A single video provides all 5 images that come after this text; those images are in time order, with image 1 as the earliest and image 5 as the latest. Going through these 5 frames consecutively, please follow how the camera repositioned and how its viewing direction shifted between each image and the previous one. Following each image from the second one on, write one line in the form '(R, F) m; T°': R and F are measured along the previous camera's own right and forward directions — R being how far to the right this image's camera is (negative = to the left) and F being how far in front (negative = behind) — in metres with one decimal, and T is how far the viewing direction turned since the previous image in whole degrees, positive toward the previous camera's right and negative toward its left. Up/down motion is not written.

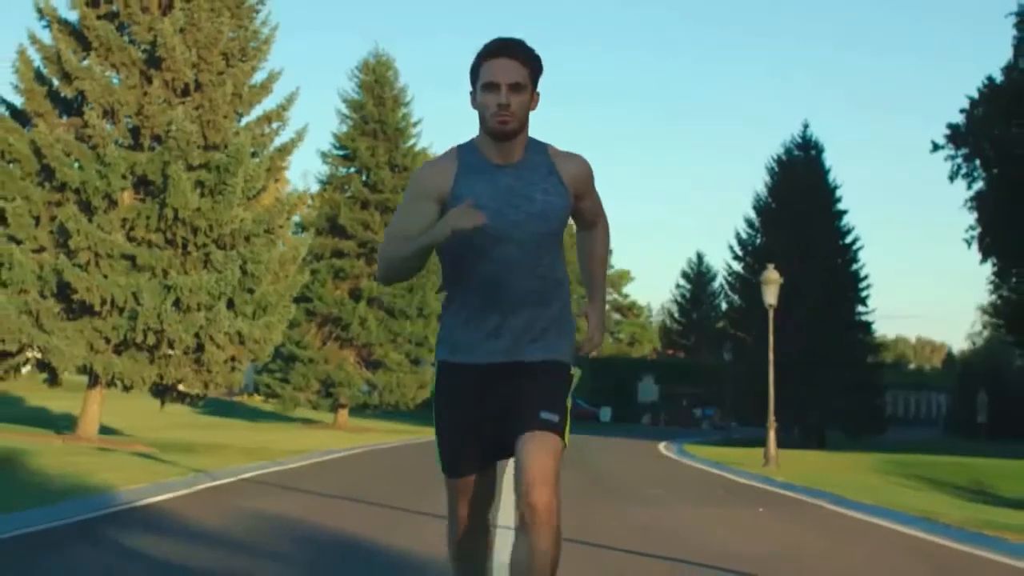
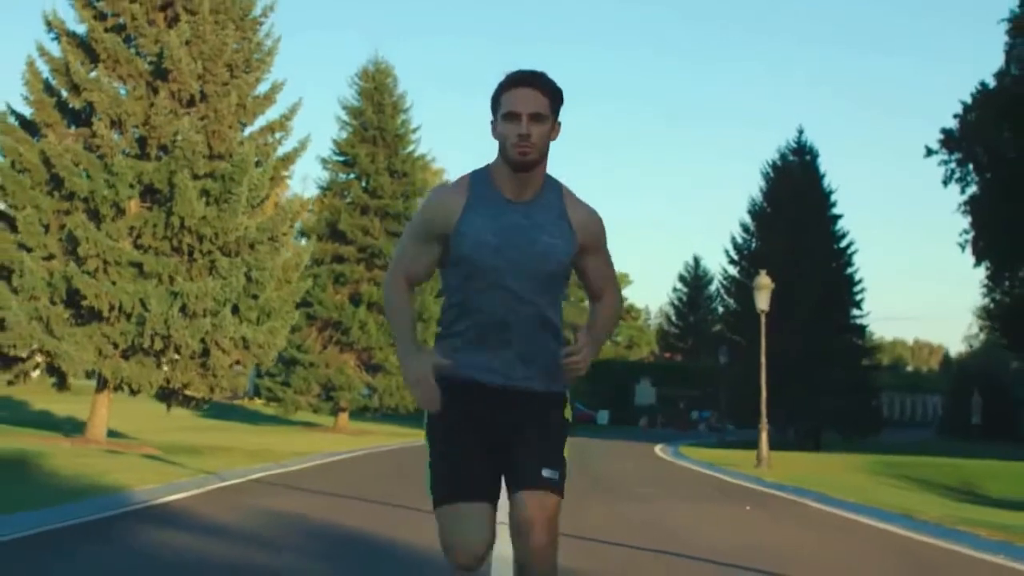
(0.0, -0.7) m; 0°
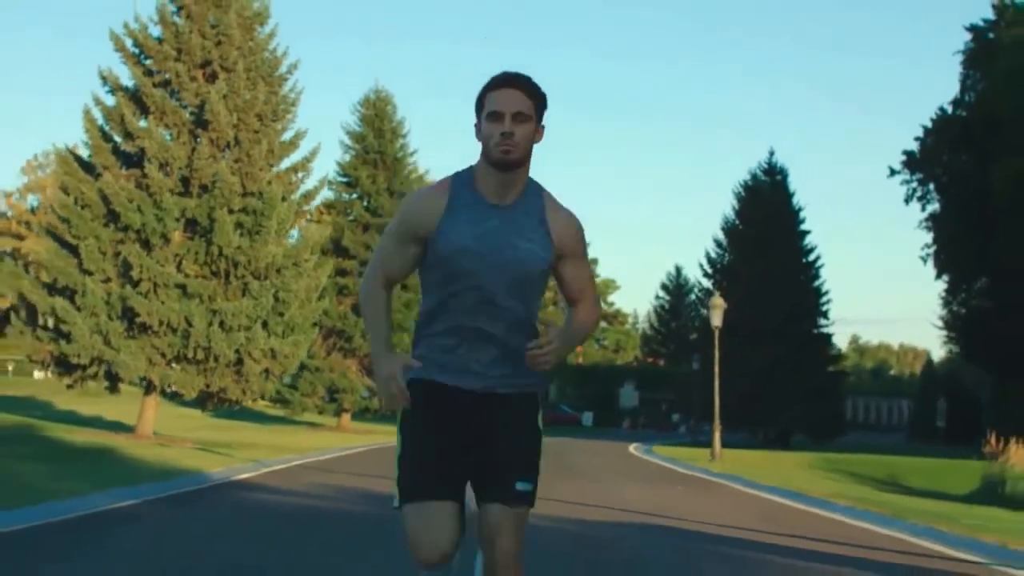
(0.0, -4.9) m; 0°
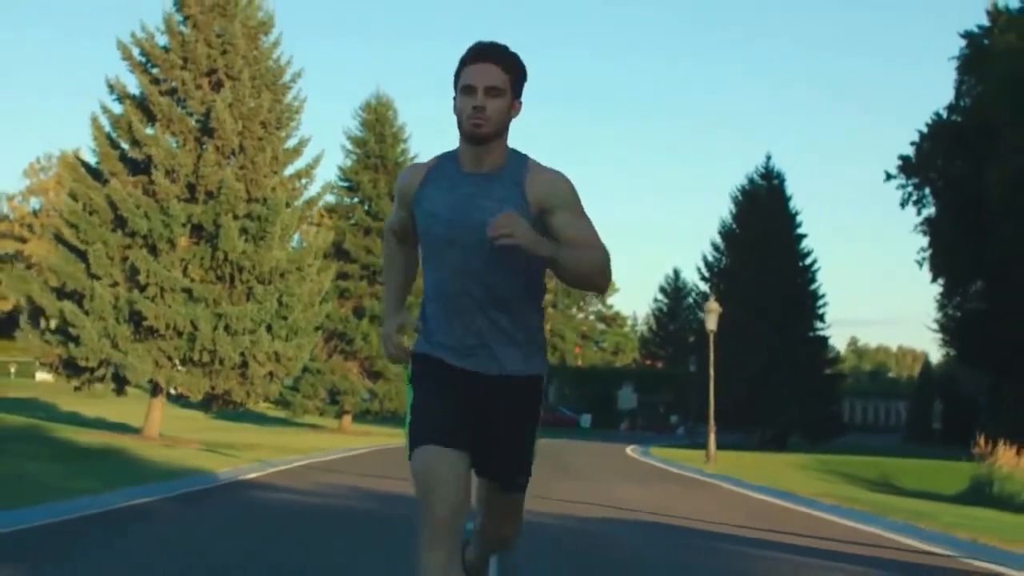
(0.0, -0.7) m; 0°
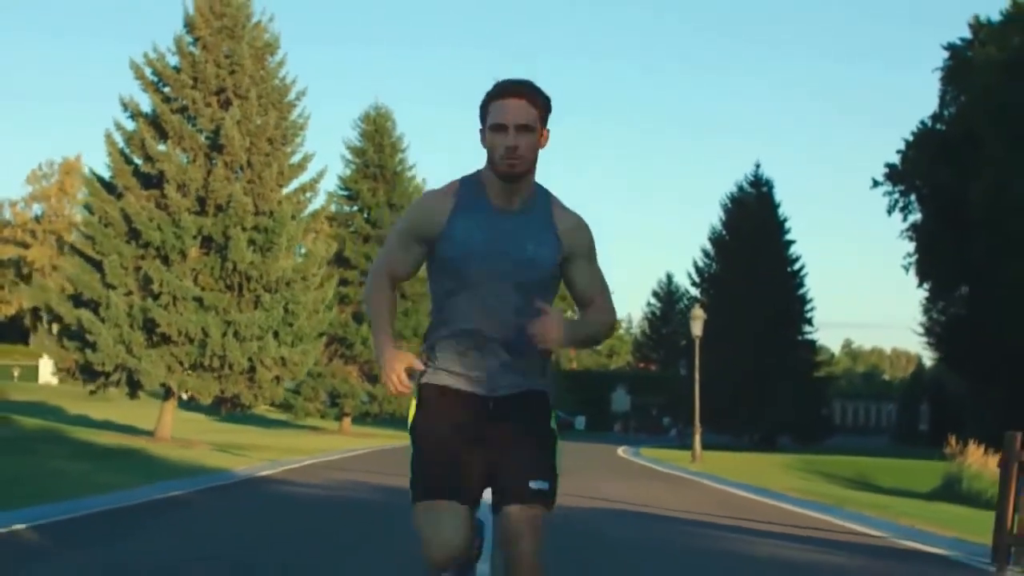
(0.0, -1.8) m; 0°
